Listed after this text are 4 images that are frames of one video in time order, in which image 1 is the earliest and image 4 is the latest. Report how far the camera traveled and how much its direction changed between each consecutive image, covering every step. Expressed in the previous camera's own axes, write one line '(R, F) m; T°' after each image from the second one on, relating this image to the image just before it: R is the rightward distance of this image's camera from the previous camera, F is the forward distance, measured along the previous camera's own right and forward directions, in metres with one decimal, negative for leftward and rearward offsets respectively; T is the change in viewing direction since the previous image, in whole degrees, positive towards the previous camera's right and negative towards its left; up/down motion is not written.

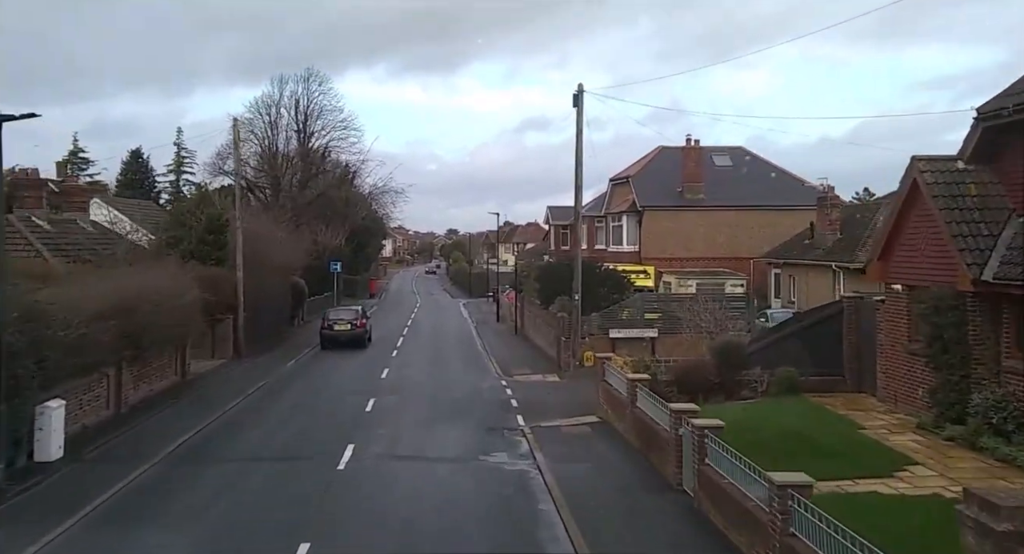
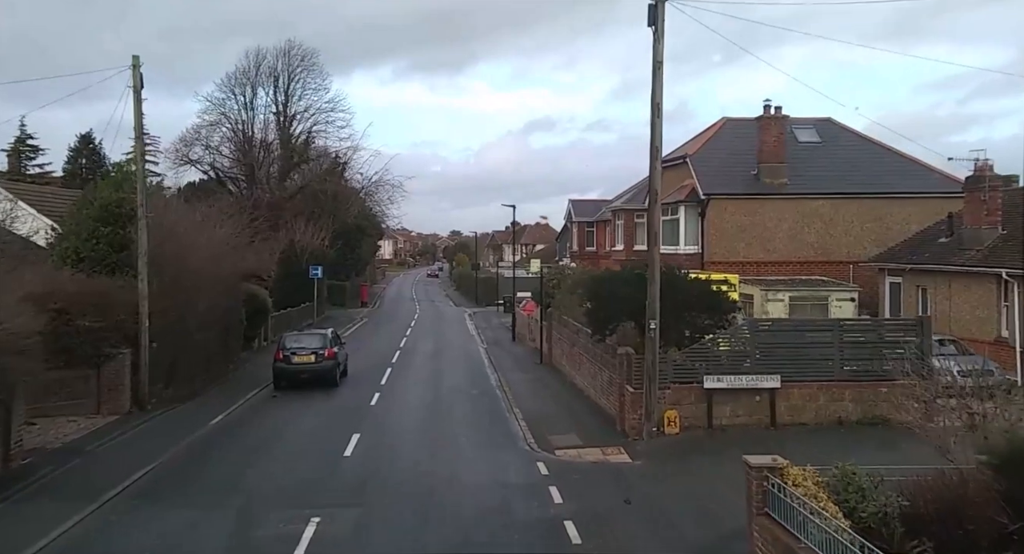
(-0.7, +8.2) m; 0°
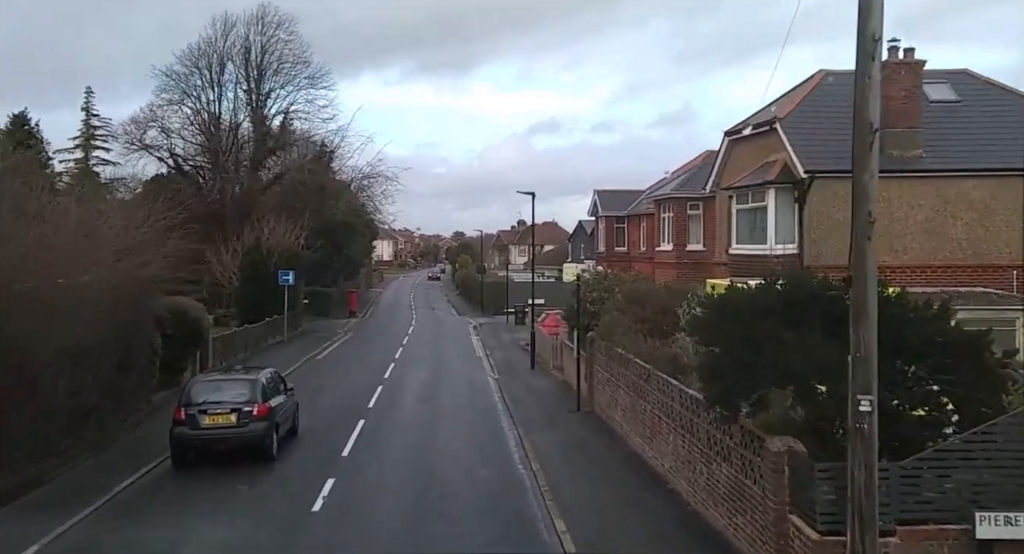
(-0.5, +7.6) m; 0°
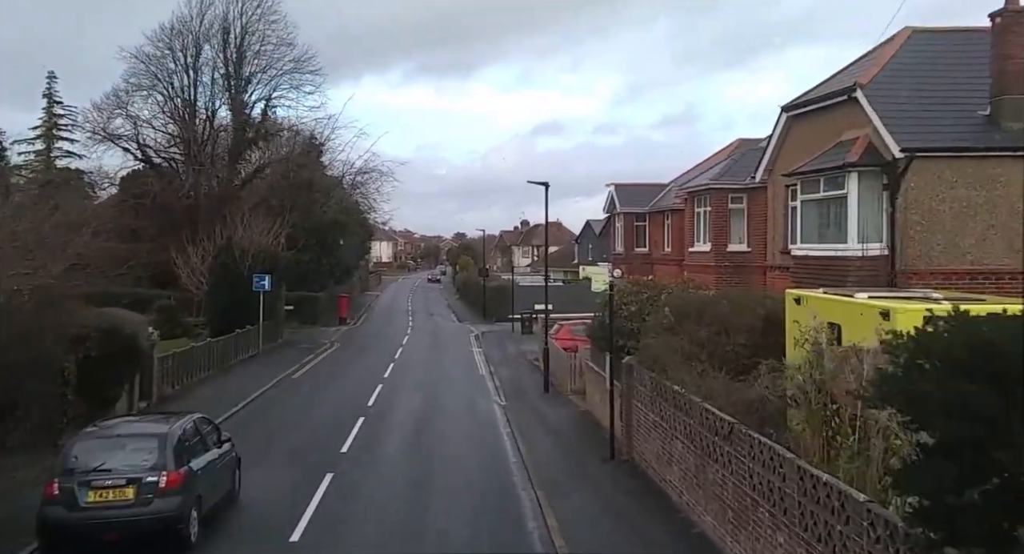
(-0.2, +4.1) m; 0°
